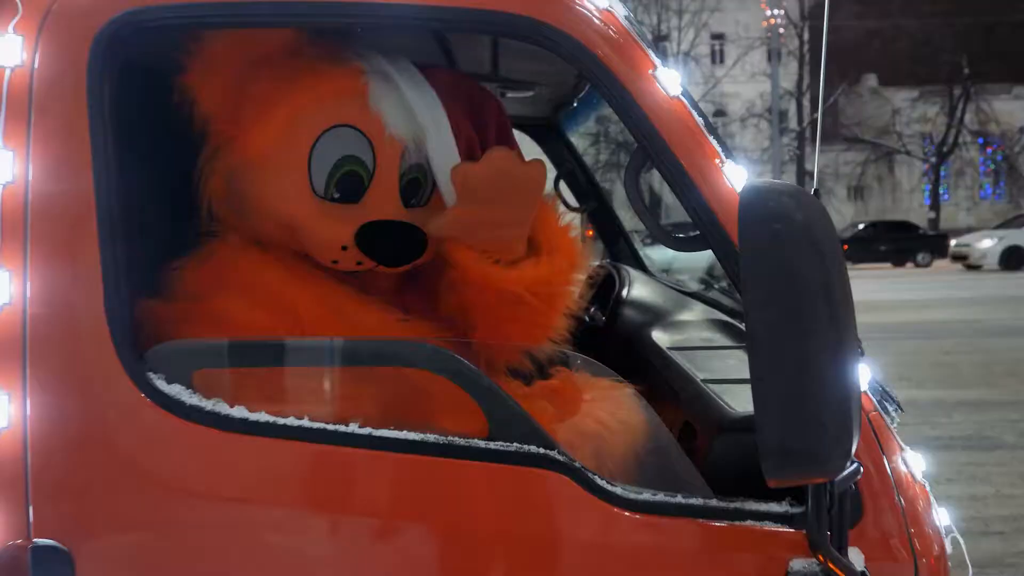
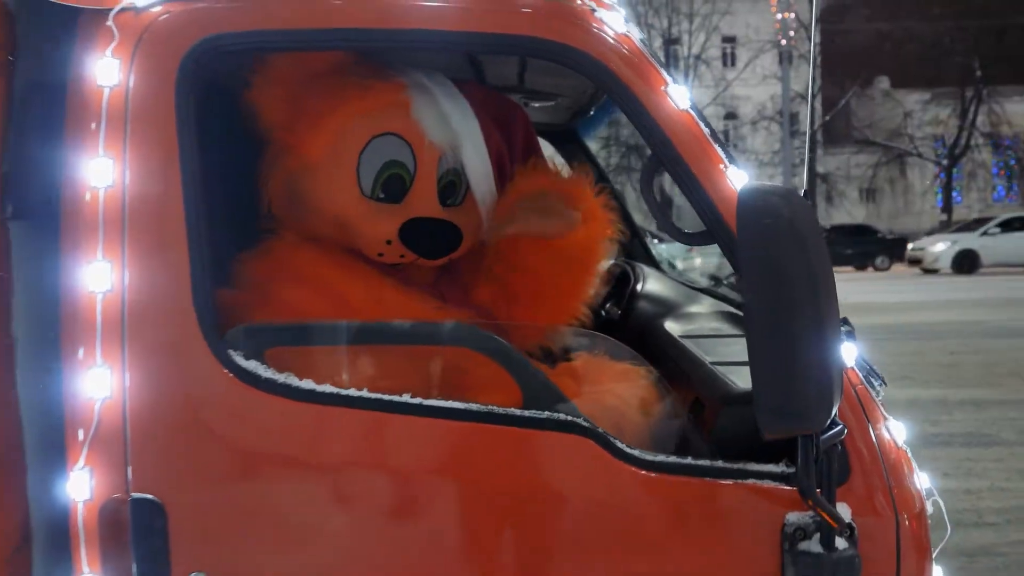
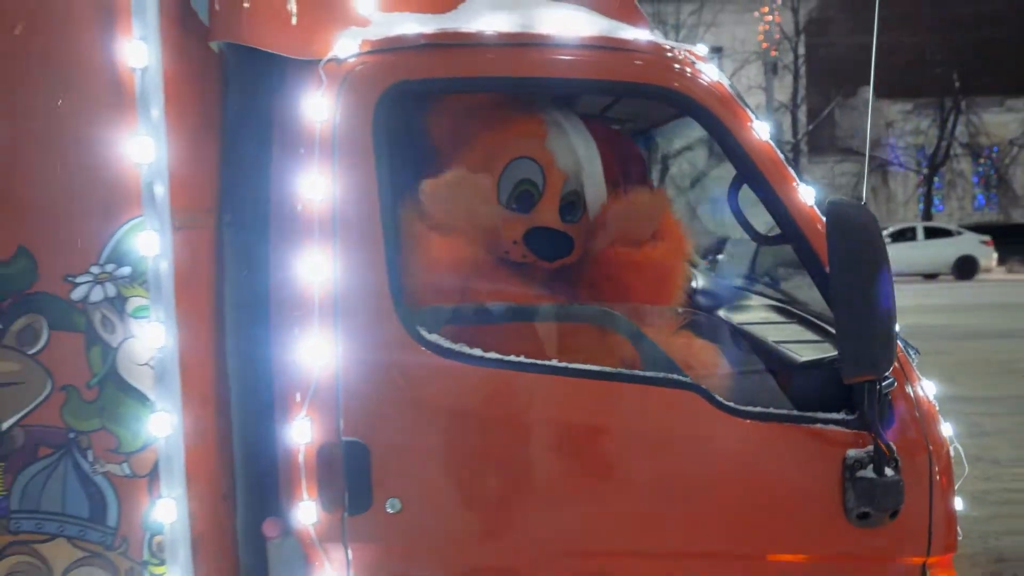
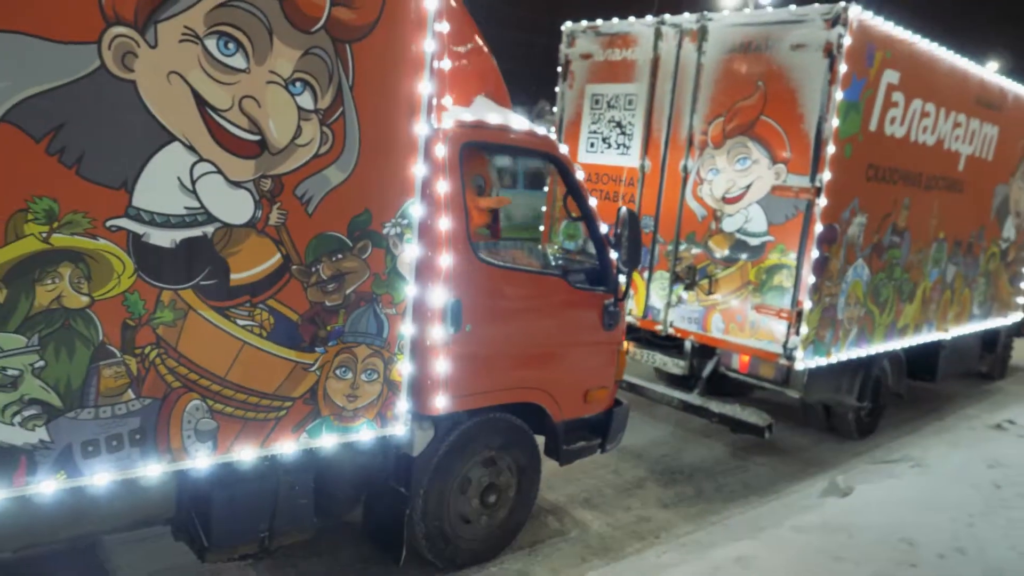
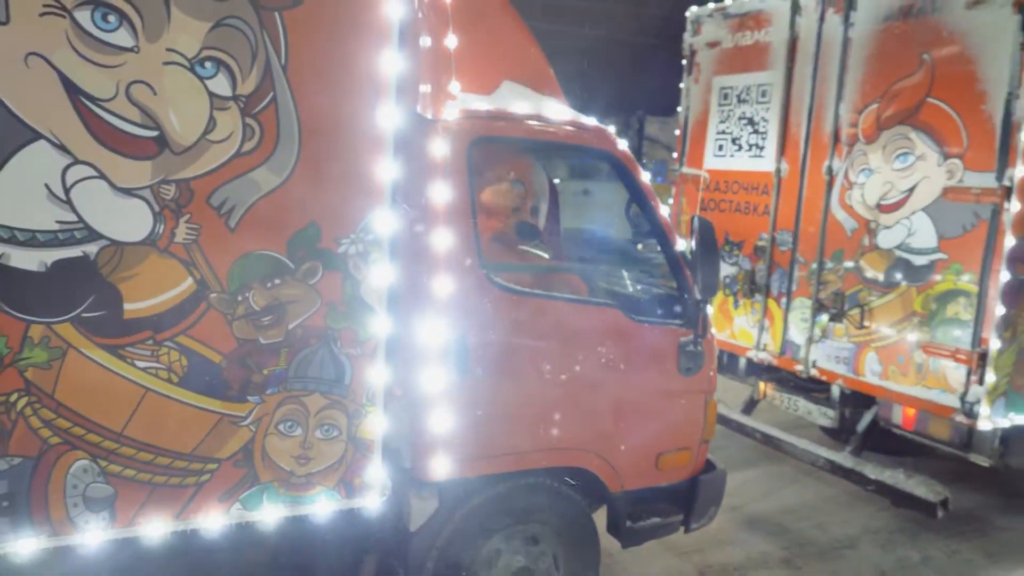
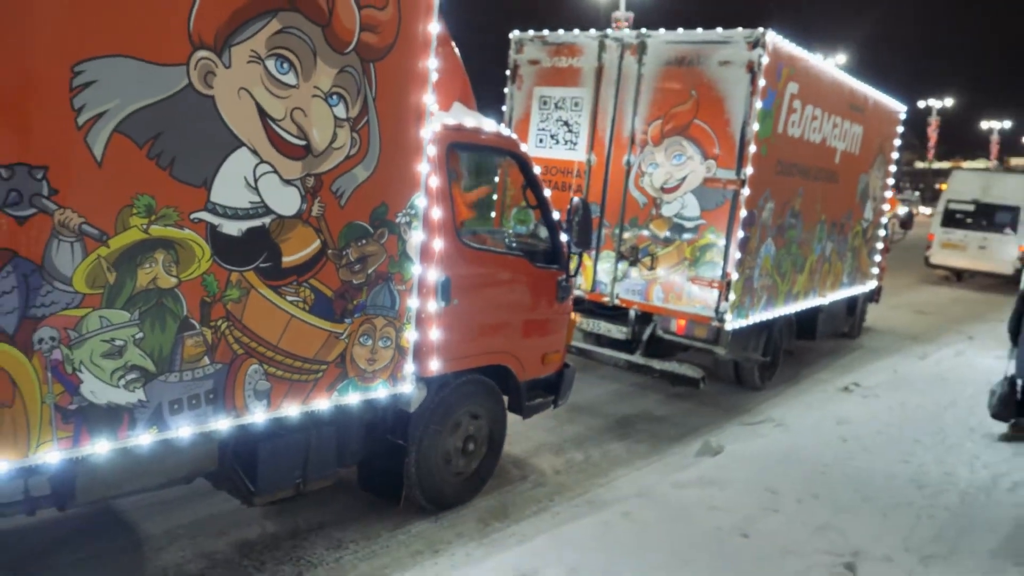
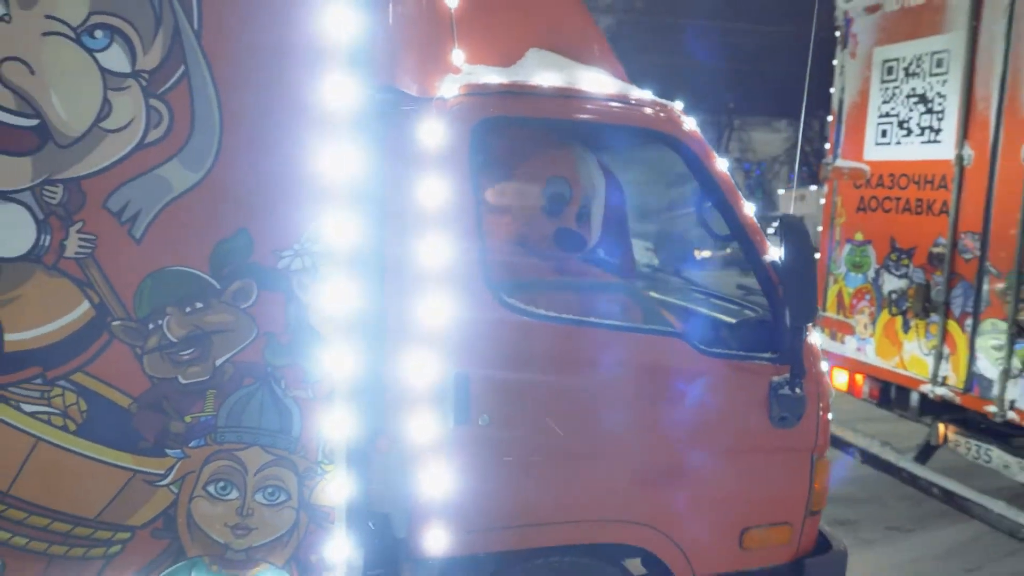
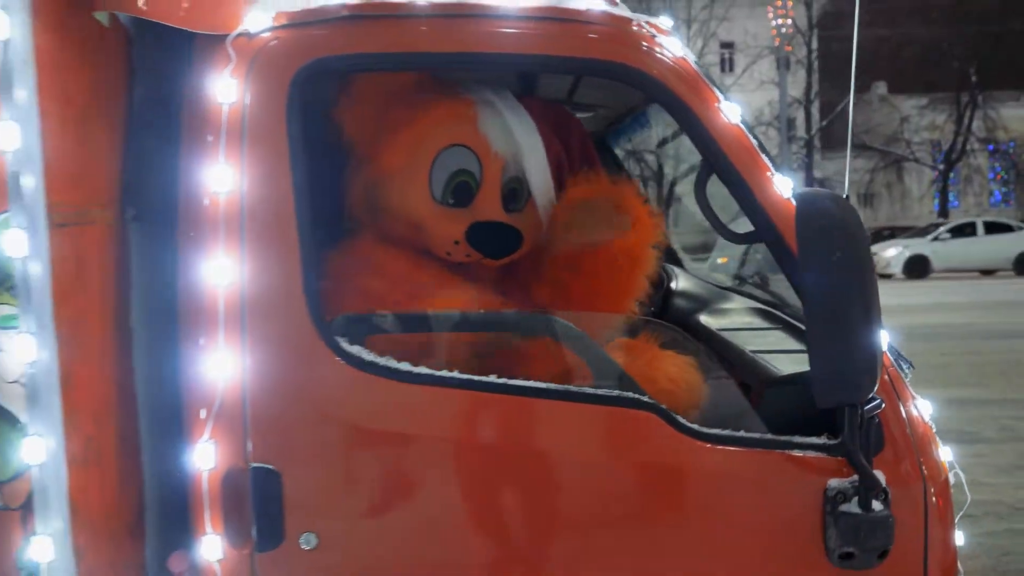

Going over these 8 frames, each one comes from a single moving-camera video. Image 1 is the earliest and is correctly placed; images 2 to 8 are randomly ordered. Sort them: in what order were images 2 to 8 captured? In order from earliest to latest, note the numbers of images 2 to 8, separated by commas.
2, 8, 3, 7, 5, 4, 6
